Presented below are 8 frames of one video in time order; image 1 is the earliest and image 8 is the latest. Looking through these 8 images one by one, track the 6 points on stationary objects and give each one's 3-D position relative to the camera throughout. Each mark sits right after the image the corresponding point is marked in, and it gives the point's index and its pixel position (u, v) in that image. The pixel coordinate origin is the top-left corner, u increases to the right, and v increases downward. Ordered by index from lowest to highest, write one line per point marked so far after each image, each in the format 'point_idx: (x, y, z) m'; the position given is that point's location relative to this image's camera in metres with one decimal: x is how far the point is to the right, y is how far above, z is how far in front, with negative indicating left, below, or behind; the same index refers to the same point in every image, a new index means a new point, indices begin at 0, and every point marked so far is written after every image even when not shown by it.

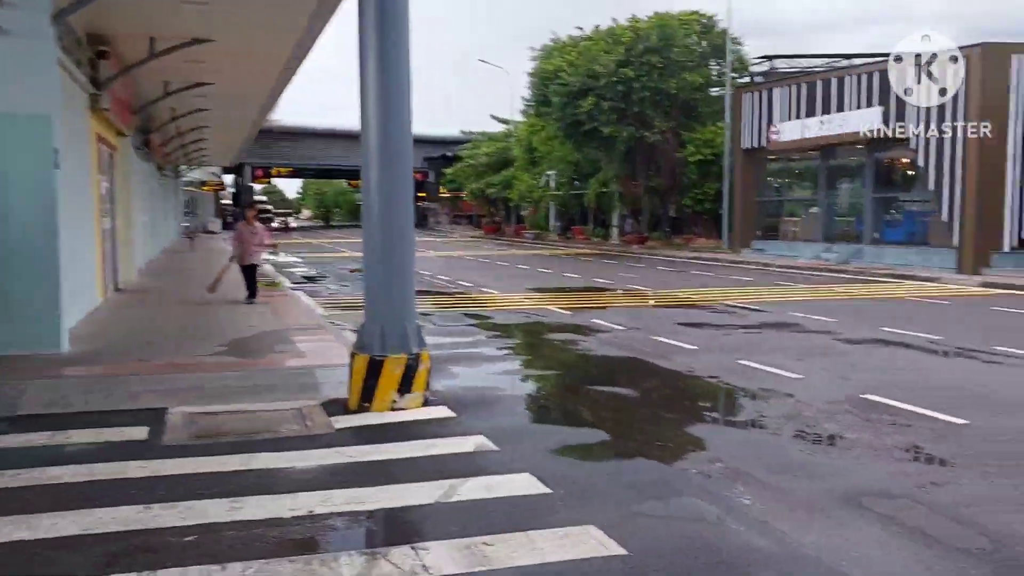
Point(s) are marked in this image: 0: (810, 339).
0: (+4.0, -0.7, +12.5) m
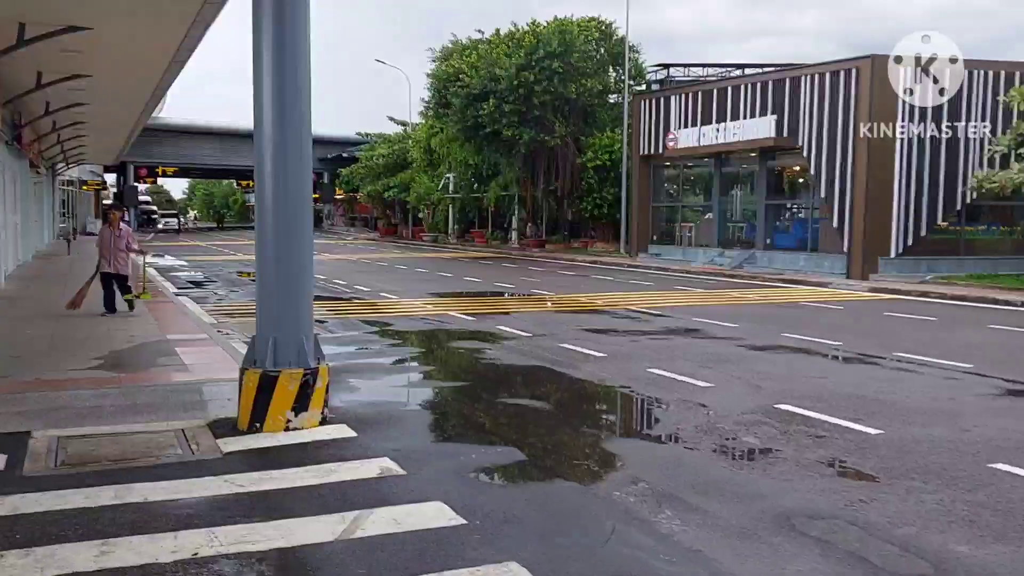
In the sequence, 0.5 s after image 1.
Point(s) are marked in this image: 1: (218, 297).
0: (+2.7, -0.8, +12.4) m
1: (-6.2, -0.2, +19.2) m
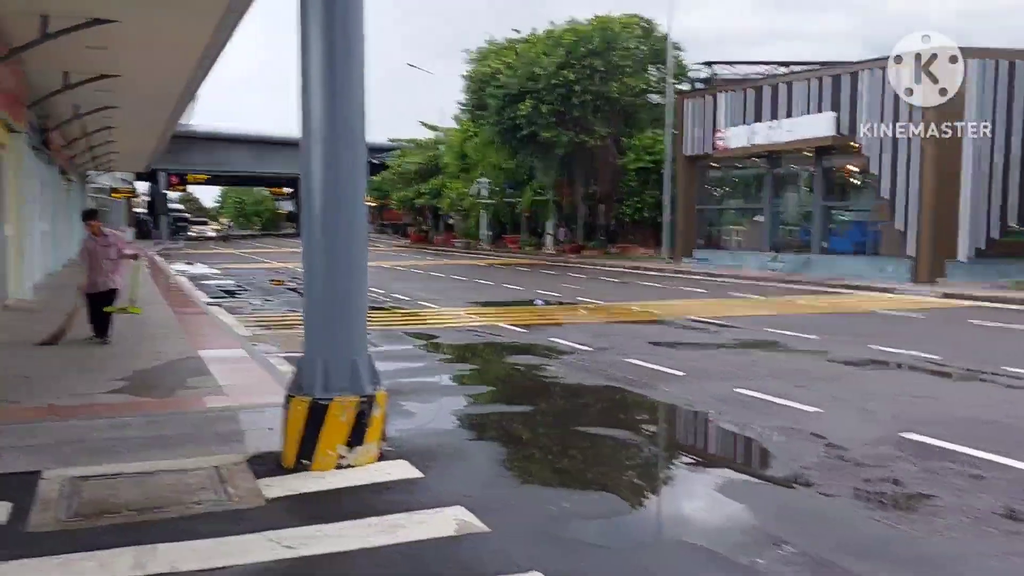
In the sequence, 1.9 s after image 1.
0: (+3.5, -0.9, +11.2) m
1: (-5.2, -0.4, +18.3) m
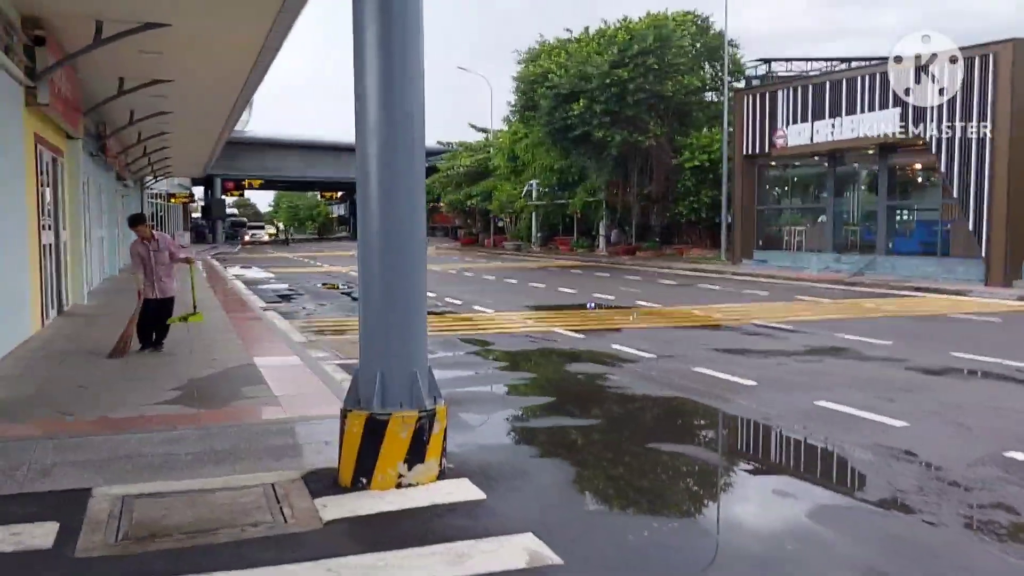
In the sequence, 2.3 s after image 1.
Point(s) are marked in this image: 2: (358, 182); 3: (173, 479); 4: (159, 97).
0: (+4.2, -0.9, +10.5) m
1: (-4.1, -0.5, +18.1) m
2: (-1.0, +0.7, +6.0) m
3: (-2.2, -1.2, +6.0) m
4: (-7.3, +4.0, +19.0) m
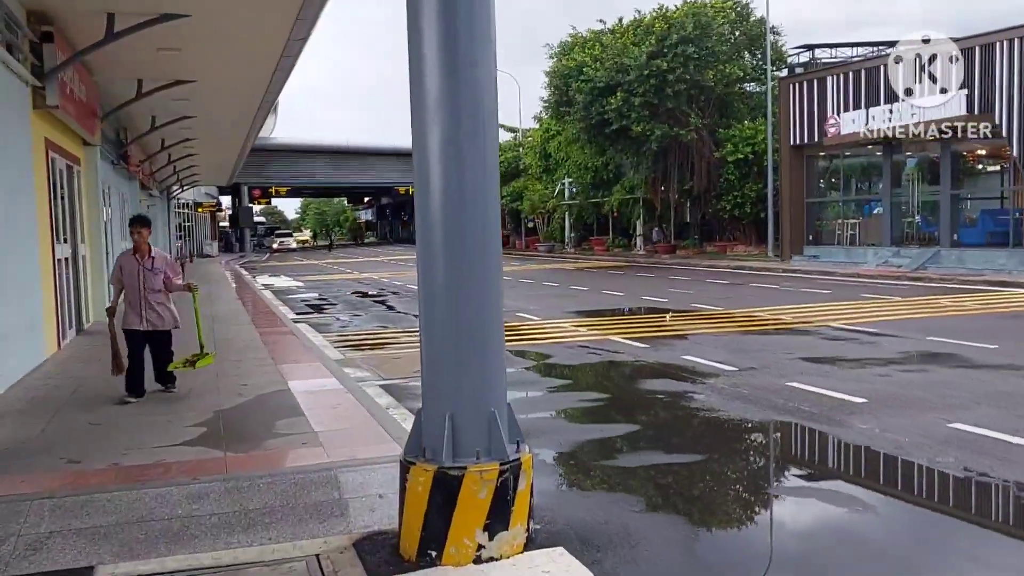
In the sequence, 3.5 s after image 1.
0: (+4.9, -0.9, +9.2) m
1: (-3.2, -0.7, +17.0) m
2: (-0.5, +0.6, +4.8) m
3: (-1.7, -1.4, +4.8) m
4: (-6.5, +3.7, +18.0) m
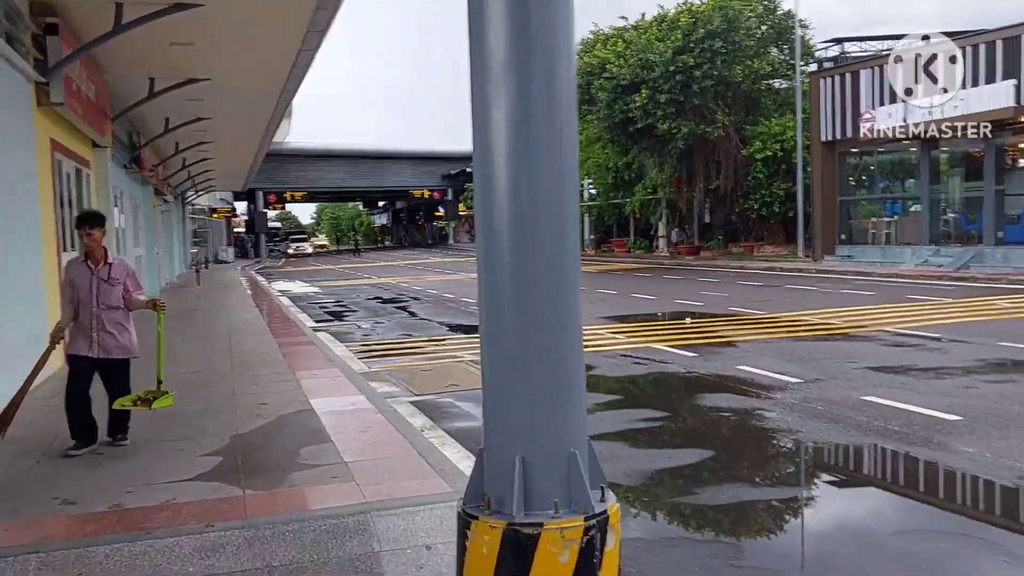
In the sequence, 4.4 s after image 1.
0: (+5.3, -0.9, +8.2) m
1: (-2.7, -0.8, +16.2) m
2: (-0.2, +0.5, +3.9) m
3: (-1.3, -1.4, +3.9) m
4: (-5.9, +3.5, +17.2) m
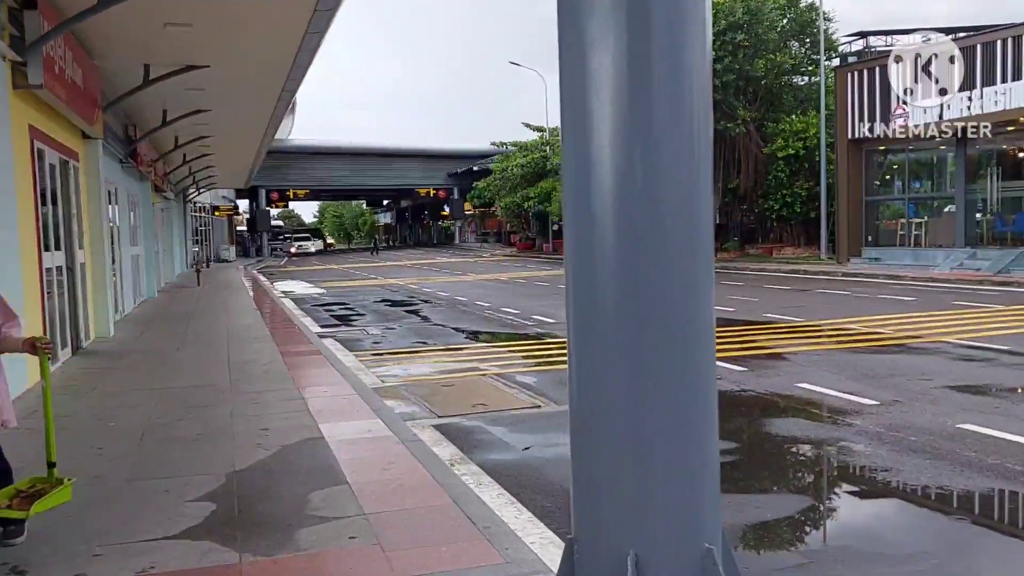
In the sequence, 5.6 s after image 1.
0: (+5.6, -1.0, +7.0) m
1: (-2.3, -0.8, +15.0) m
2: (+0.2, +0.5, +2.7) m
3: (-1.0, -1.5, +2.8) m
4: (-5.6, +3.5, +16.1) m
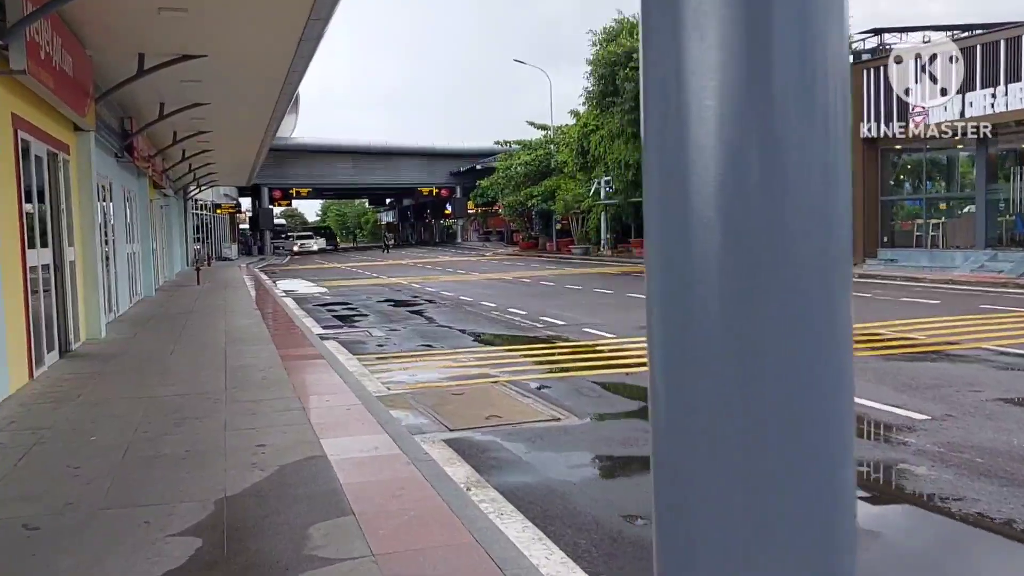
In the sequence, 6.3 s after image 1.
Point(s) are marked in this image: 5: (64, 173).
0: (+5.8, -1.1, +6.3) m
1: (-2.1, -0.9, +14.3) m
2: (+0.3, +0.5, +2.1) m
3: (-0.8, -1.5, +2.1) m
4: (-5.4, +3.5, +15.4) m
5: (-6.3, +1.6, +12.9) m
